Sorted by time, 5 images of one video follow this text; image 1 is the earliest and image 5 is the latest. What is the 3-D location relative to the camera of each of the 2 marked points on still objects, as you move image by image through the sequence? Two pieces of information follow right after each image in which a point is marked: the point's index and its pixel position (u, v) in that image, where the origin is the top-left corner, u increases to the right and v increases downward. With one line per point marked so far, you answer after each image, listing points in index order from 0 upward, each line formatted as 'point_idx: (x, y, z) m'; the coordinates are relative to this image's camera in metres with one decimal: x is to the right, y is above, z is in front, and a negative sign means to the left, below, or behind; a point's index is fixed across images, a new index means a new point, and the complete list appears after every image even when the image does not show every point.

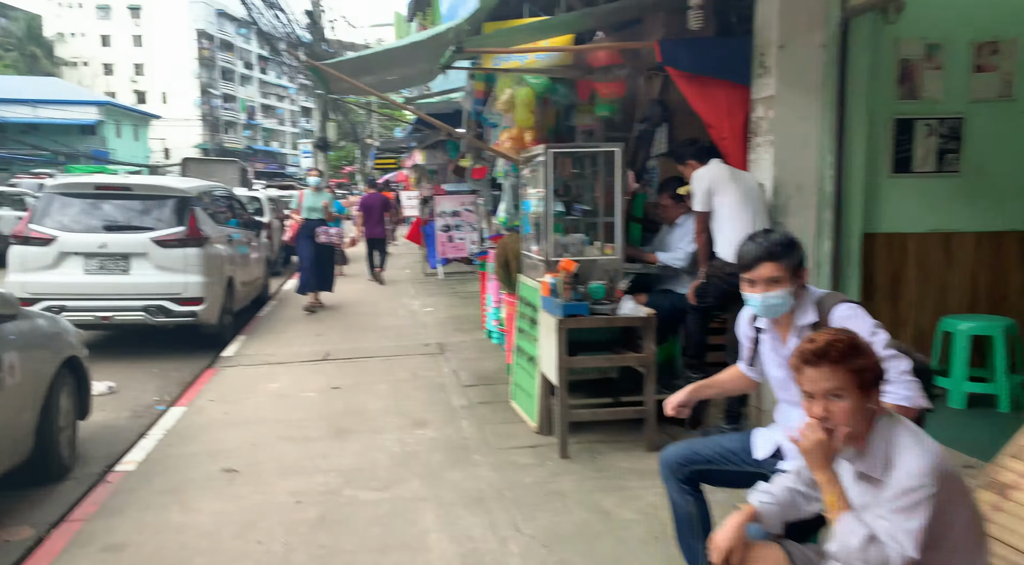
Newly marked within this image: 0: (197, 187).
0: (-3.5, +1.1, +8.2) m
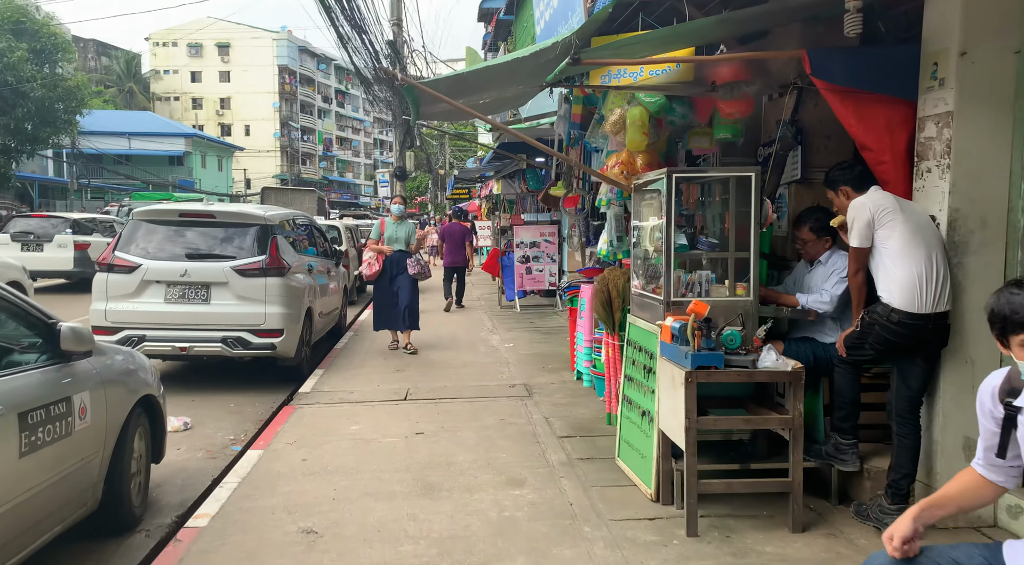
0: (-2.5, +0.7, +8.0) m
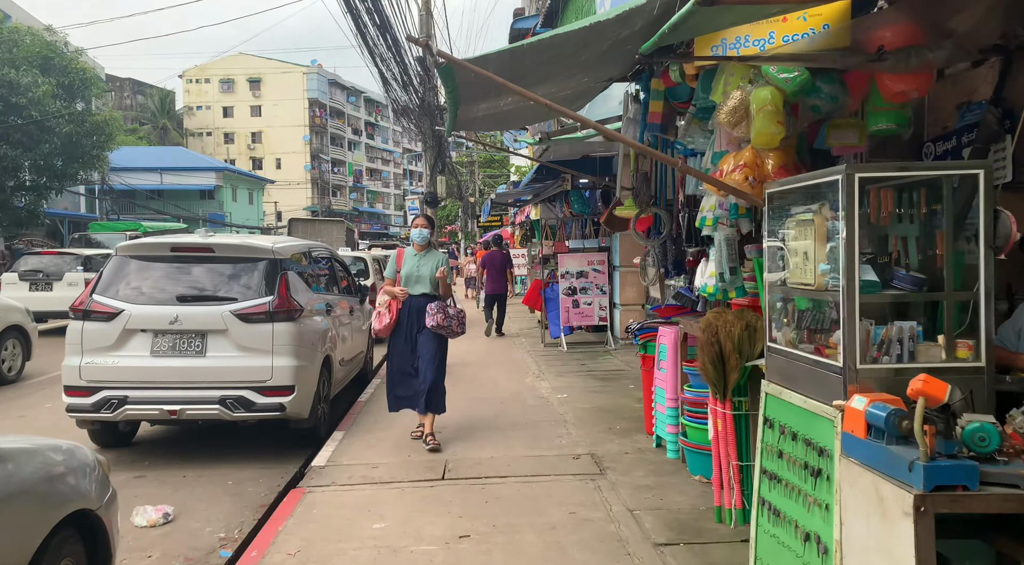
0: (-2.0, +0.3, +6.8) m
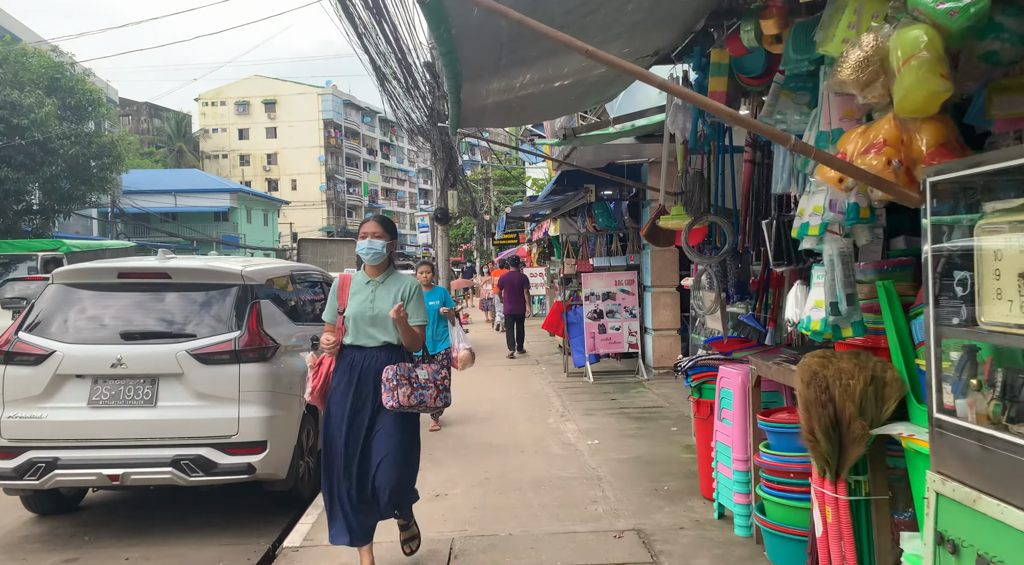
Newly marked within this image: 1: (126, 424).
0: (-1.9, +0.1, +5.7) m
1: (-2.4, -0.9, +4.6) m
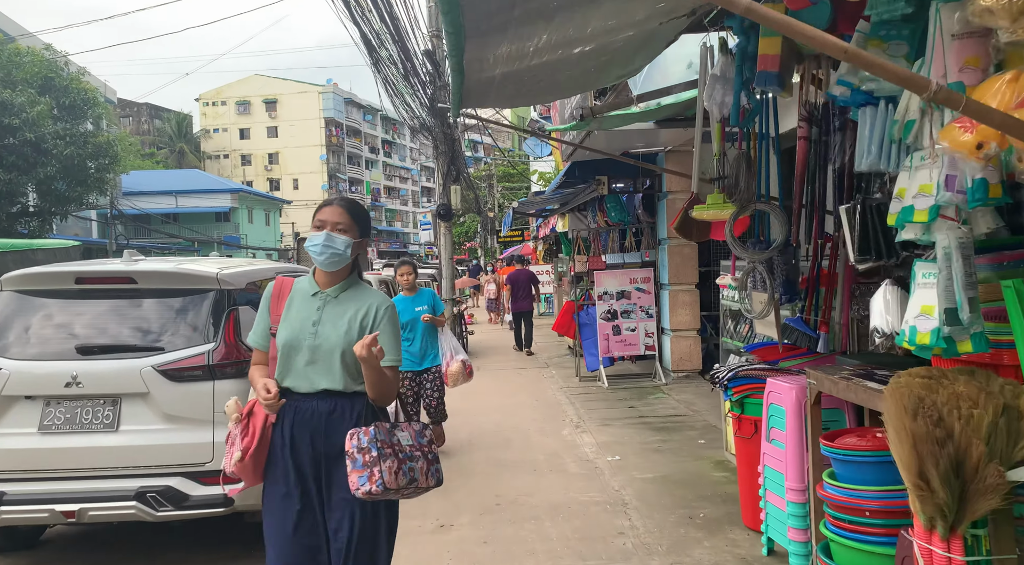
0: (-1.8, +0.1, +5.1) m
1: (-2.3, -0.9, +4.0) m
